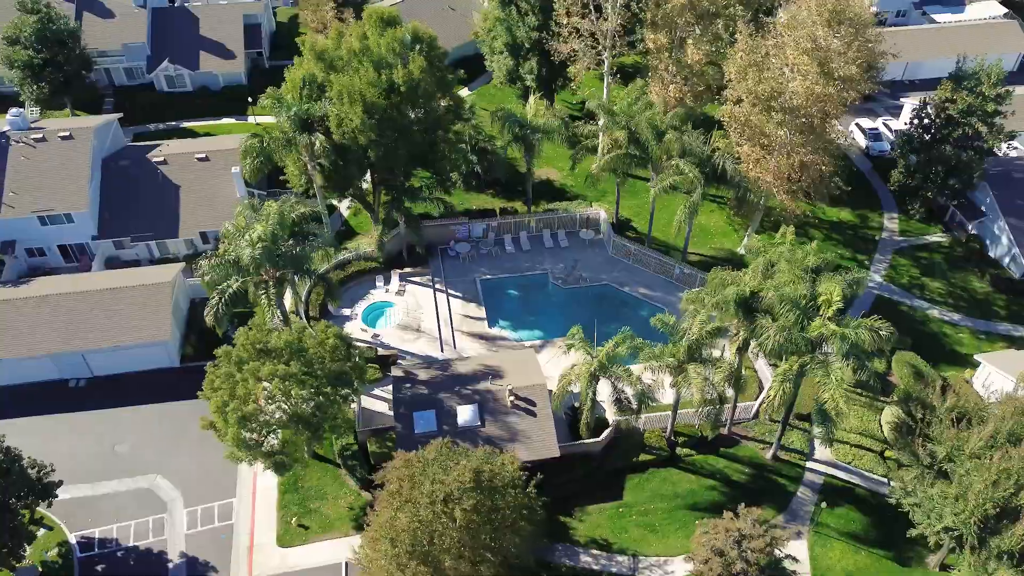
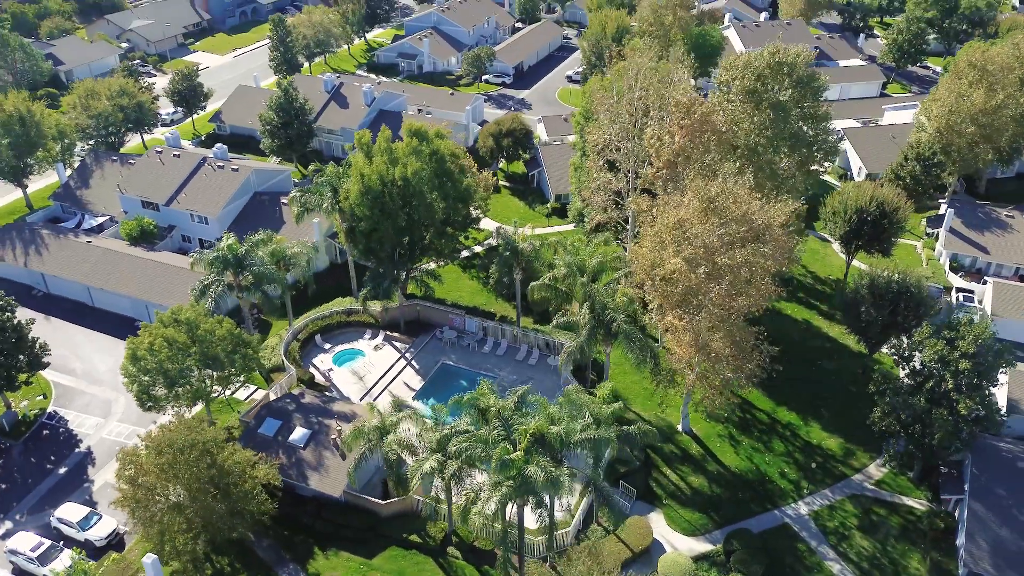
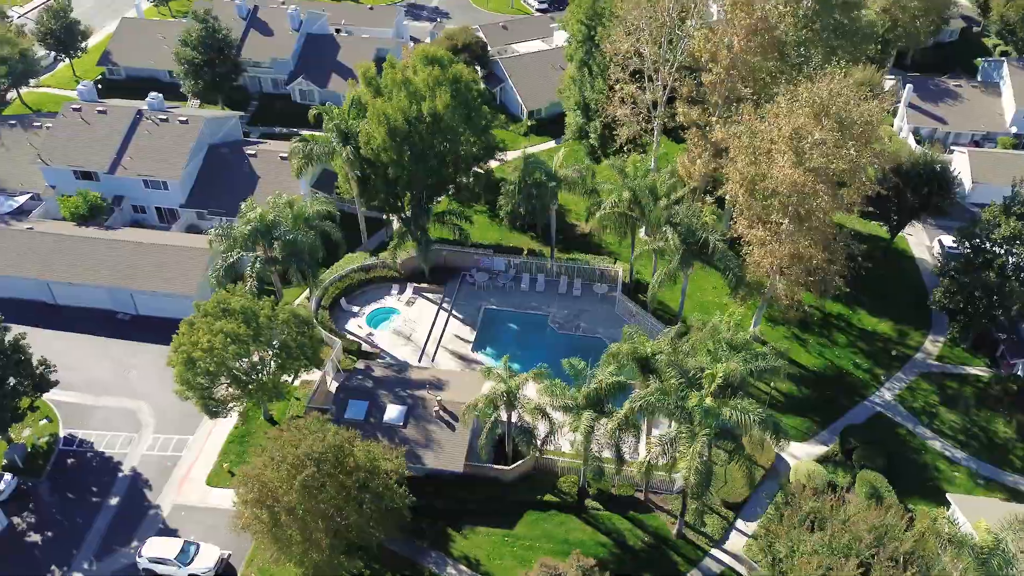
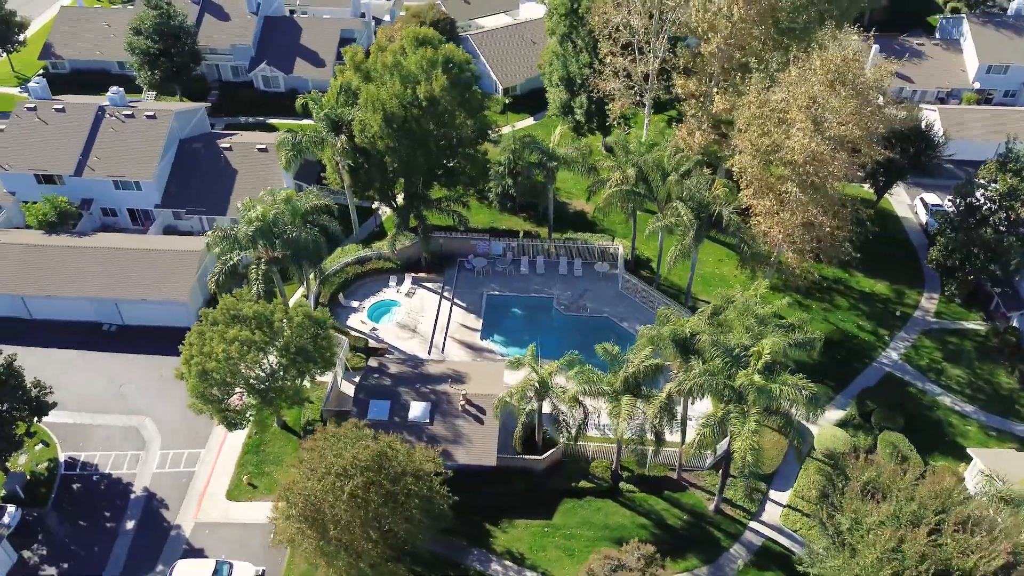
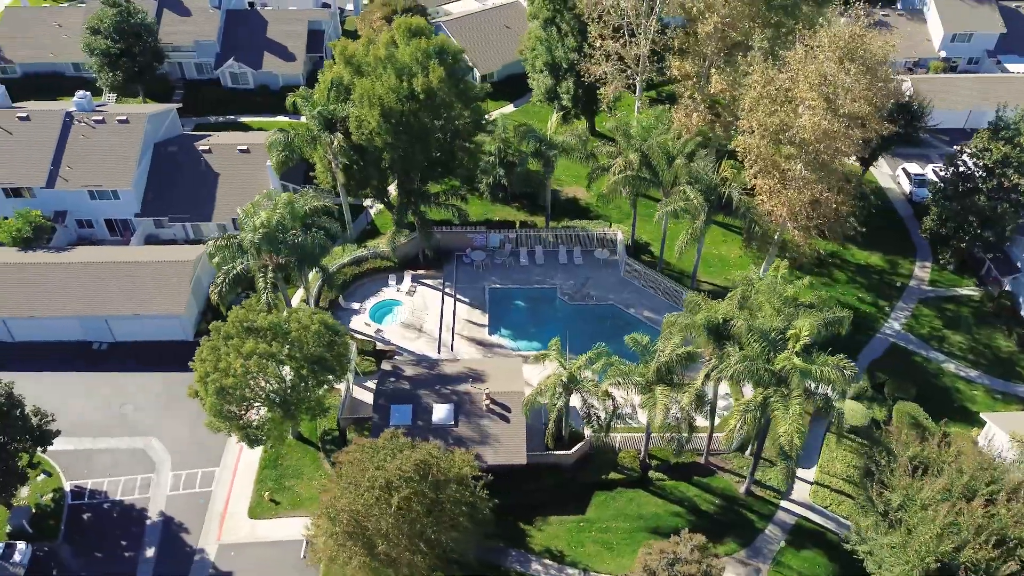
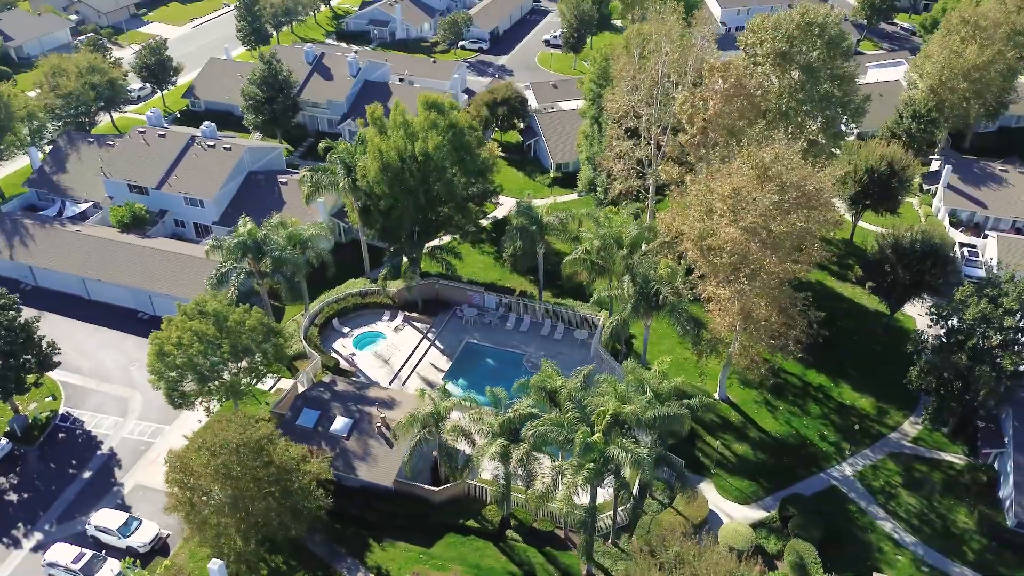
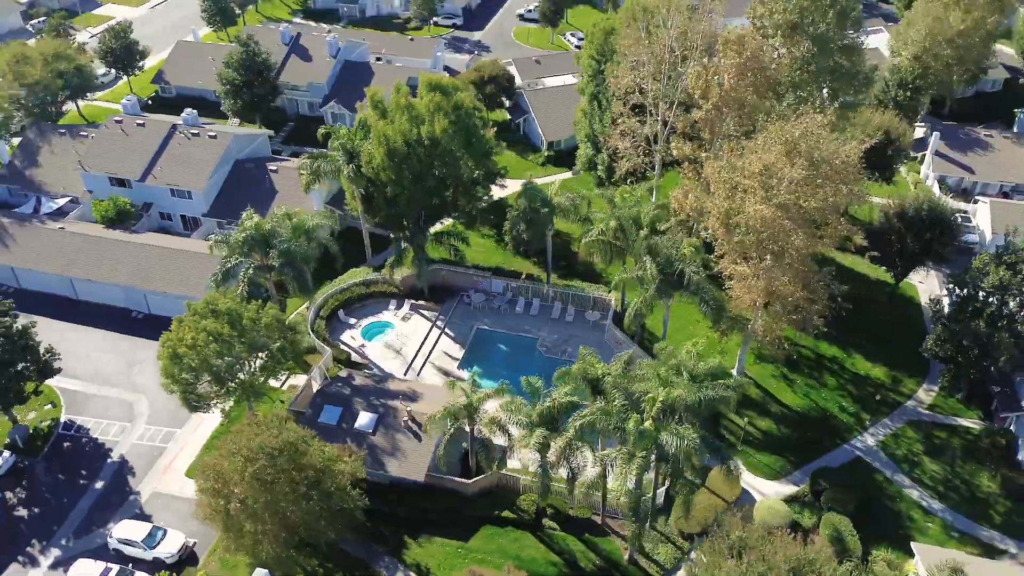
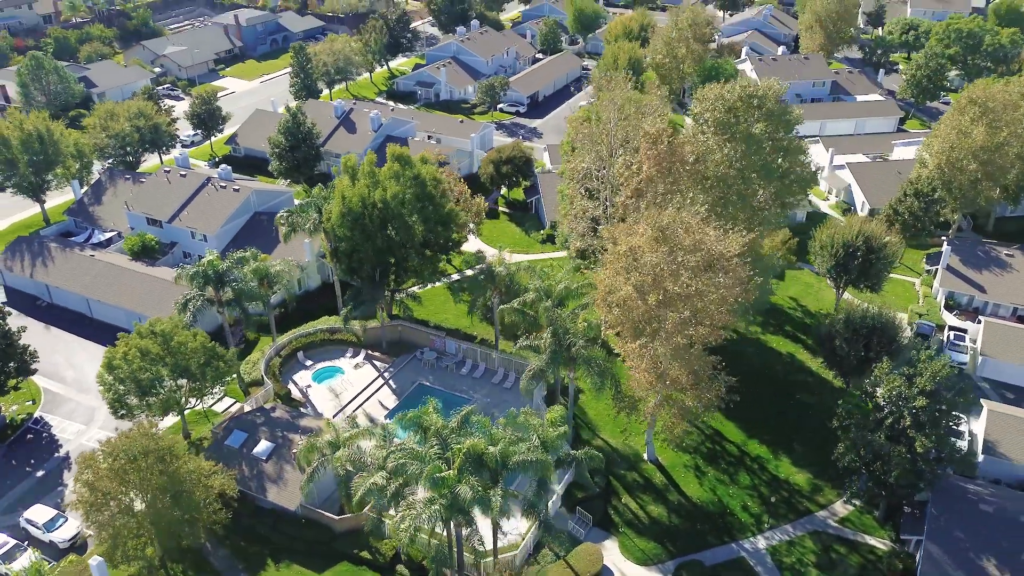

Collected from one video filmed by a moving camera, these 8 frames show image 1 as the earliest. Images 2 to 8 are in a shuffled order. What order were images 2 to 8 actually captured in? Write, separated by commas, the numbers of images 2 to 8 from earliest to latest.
5, 4, 3, 7, 6, 2, 8
